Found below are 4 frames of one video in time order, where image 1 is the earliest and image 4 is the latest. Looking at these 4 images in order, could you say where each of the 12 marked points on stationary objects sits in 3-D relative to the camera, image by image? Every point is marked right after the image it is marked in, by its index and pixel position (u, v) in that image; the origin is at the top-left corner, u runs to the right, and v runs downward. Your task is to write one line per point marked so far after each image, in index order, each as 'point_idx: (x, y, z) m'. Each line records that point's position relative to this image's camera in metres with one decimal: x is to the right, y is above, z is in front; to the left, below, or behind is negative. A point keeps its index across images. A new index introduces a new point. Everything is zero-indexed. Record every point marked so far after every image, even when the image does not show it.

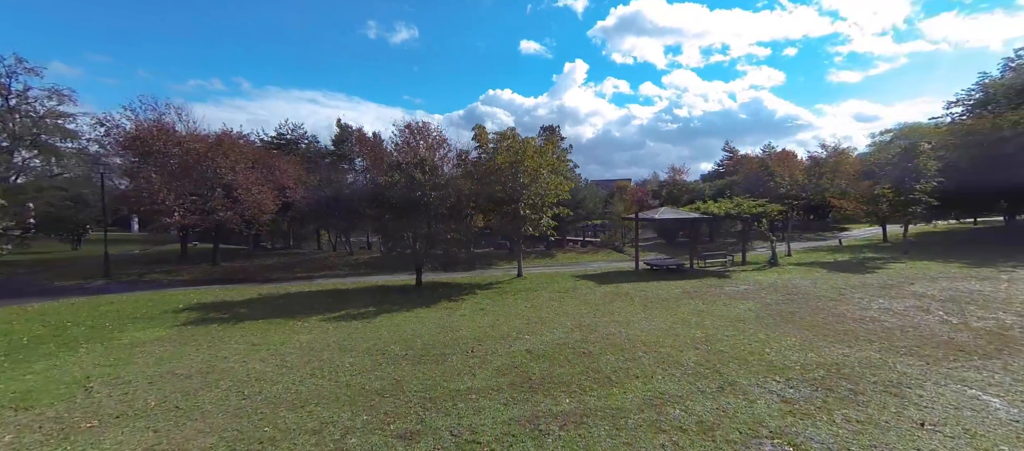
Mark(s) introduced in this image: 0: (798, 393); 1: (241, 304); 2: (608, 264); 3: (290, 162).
0: (+3.2, -1.9, +4.9) m
1: (-6.1, -1.8, +10.0) m
2: (+3.8, -1.5, +17.5) m
3: (-8.7, +2.5, +17.4) m
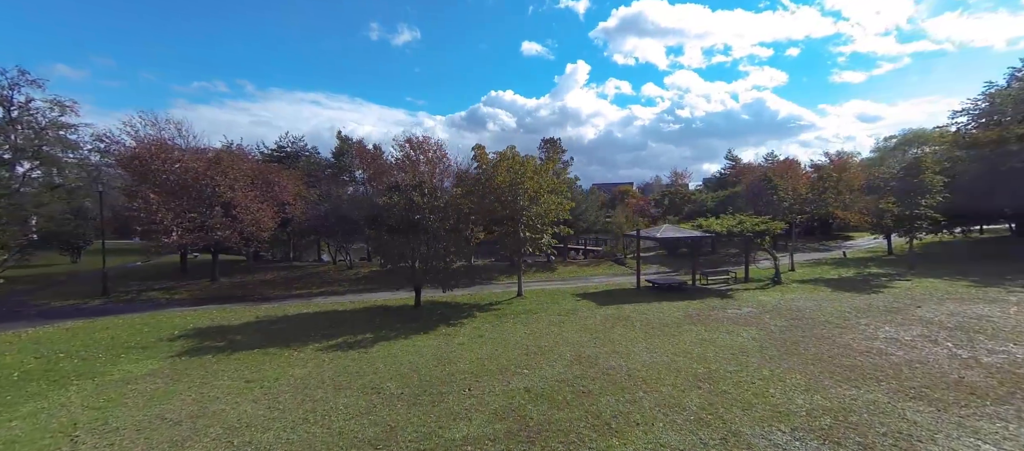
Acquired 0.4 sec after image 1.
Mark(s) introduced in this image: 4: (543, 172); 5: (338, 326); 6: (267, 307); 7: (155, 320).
0: (+3.1, -2.4, +4.7) m
1: (-6.1, -2.3, +9.9) m
2: (+3.8, -2.1, +17.4) m
3: (-8.7, +1.9, +17.3) m
4: (+0.9, +1.5, +12.9) m
5: (-4.0, -2.3, +10.2) m
6: (-6.8, -2.3, +12.4) m
7: (-8.5, -2.3, +10.6) m
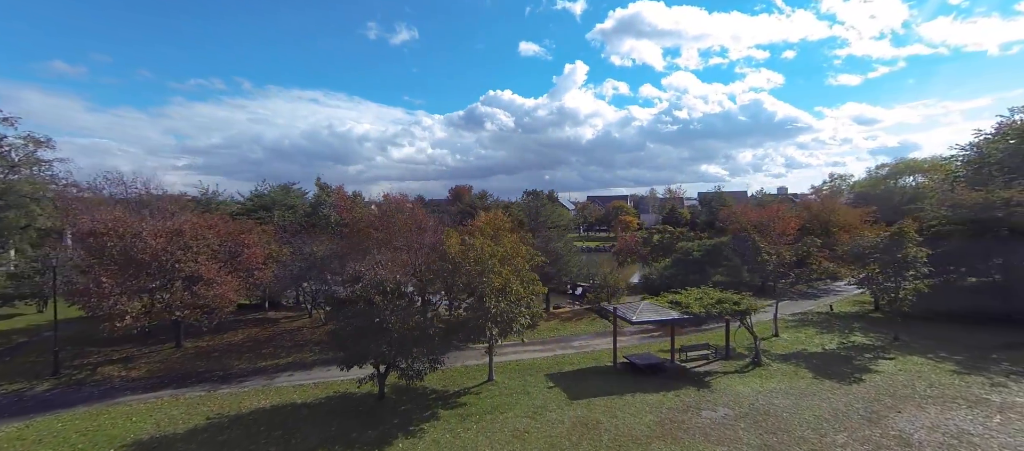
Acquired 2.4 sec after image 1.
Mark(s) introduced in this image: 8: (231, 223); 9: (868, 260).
0: (+2.3, -4.7, +4.3) m
1: (-6.9, -4.6, +9.3) m
2: (+3.0, -4.4, +16.9) m
3: (-9.6, -0.4, +16.7) m
4: (0.0, -0.9, +12.4) m
5: (-4.8, -4.6, +9.7) m
6: (-7.7, -4.5, +11.8) m
7: (-9.4, -4.5, +10.1) m
8: (-10.6, +0.1, +16.6) m
9: (+12.6, -1.2, +15.7) m
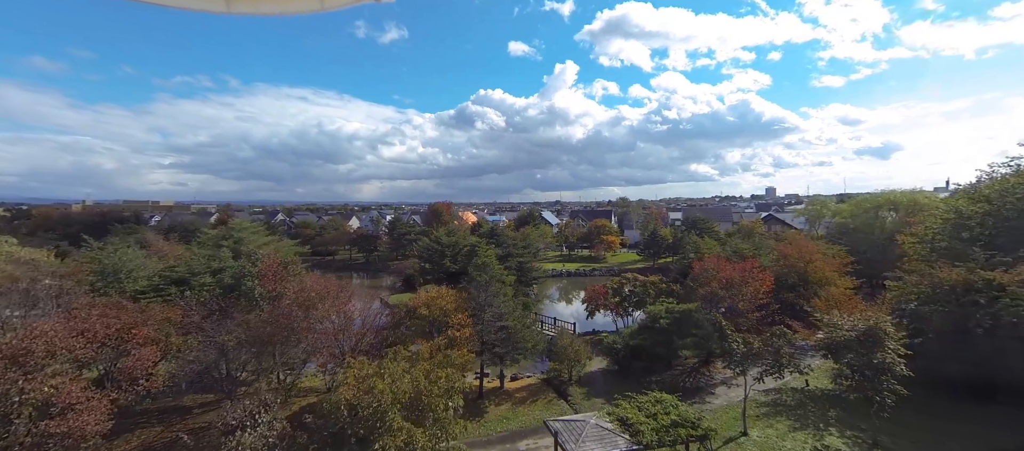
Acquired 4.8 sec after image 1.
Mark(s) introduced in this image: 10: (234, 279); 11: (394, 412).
0: (+0.6, -7.6, +2.4) m
1: (-8.8, -7.5, +7.2) m
2: (+0.9, -7.3, +15.0) m
3: (-11.7, -3.4, +14.6) m
4: (-1.9, -3.8, +10.5) m
5: (-6.7, -7.5, +7.6) m
6: (-9.6, -7.5, +9.7) m
7: (-11.3, -7.5, +7.9) m
8: (-12.7, -2.9, +14.5) m
9: (+10.6, -4.1, +14.1) m
10: (-11.4, -2.0, +18.2) m
11: (-2.4, -3.8, +9.6) m
